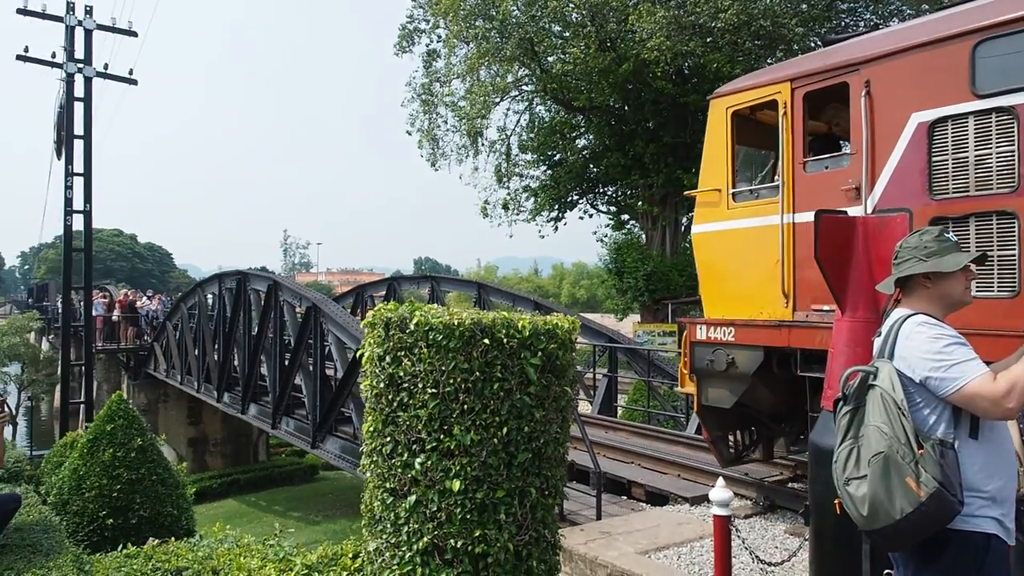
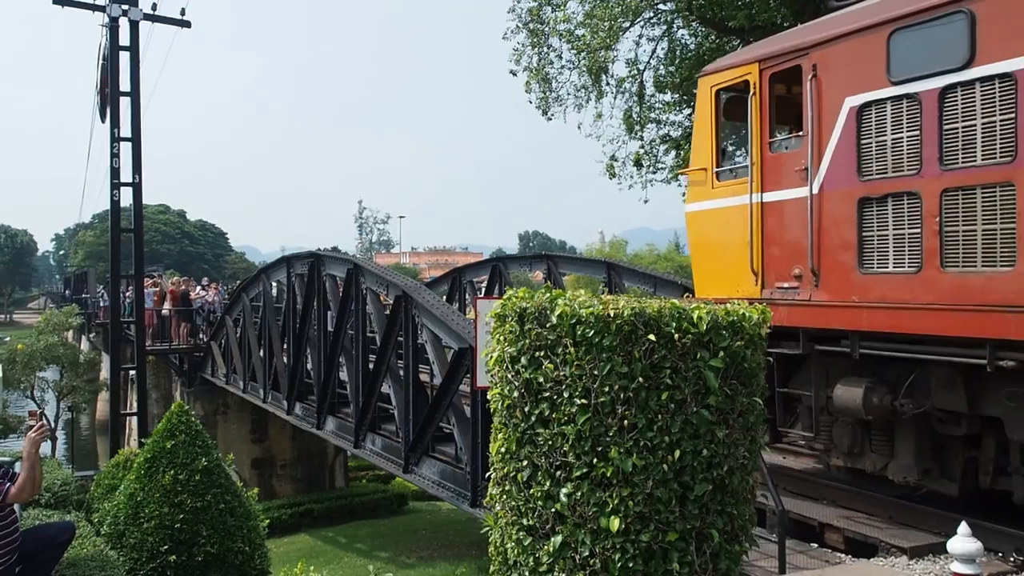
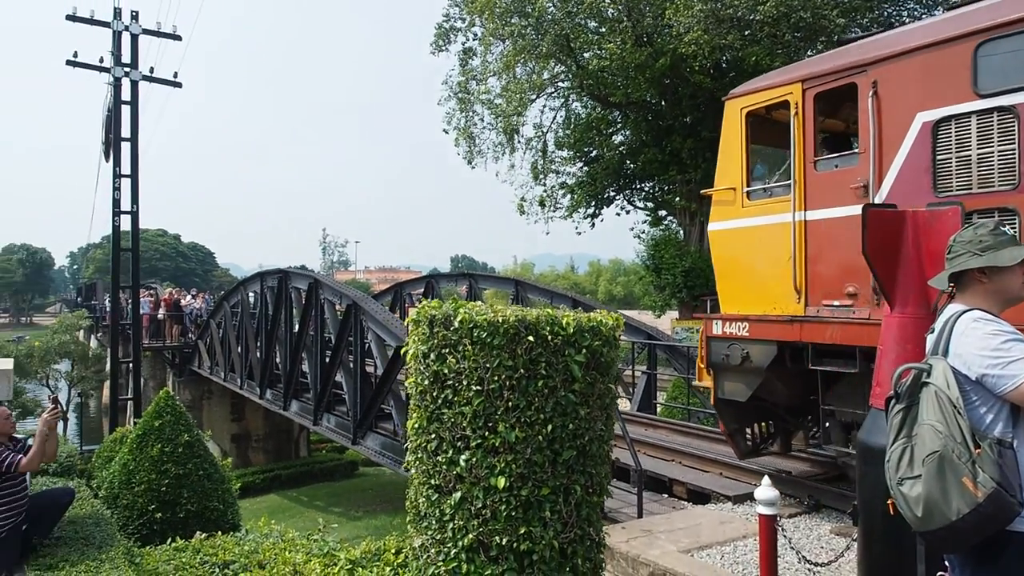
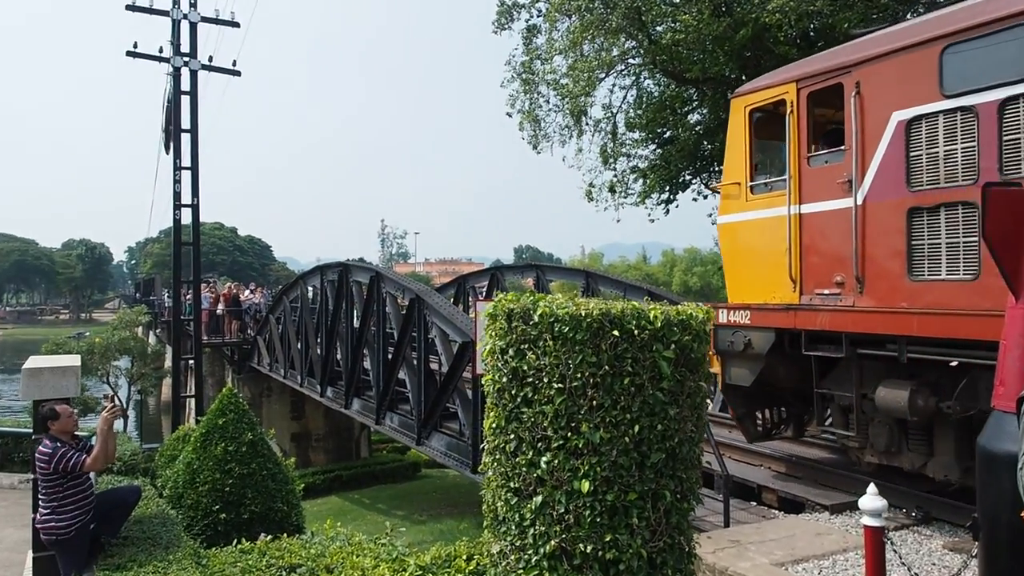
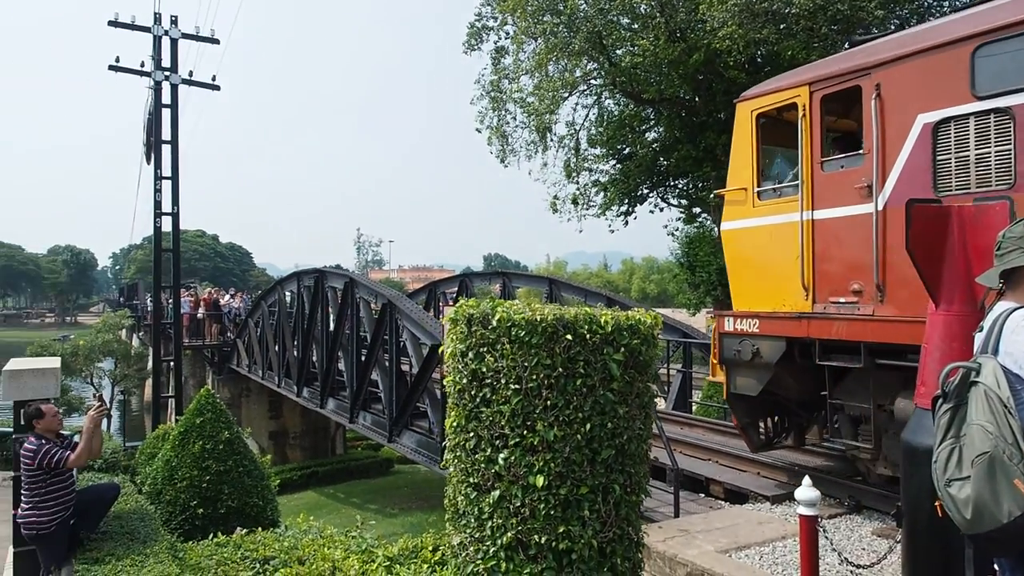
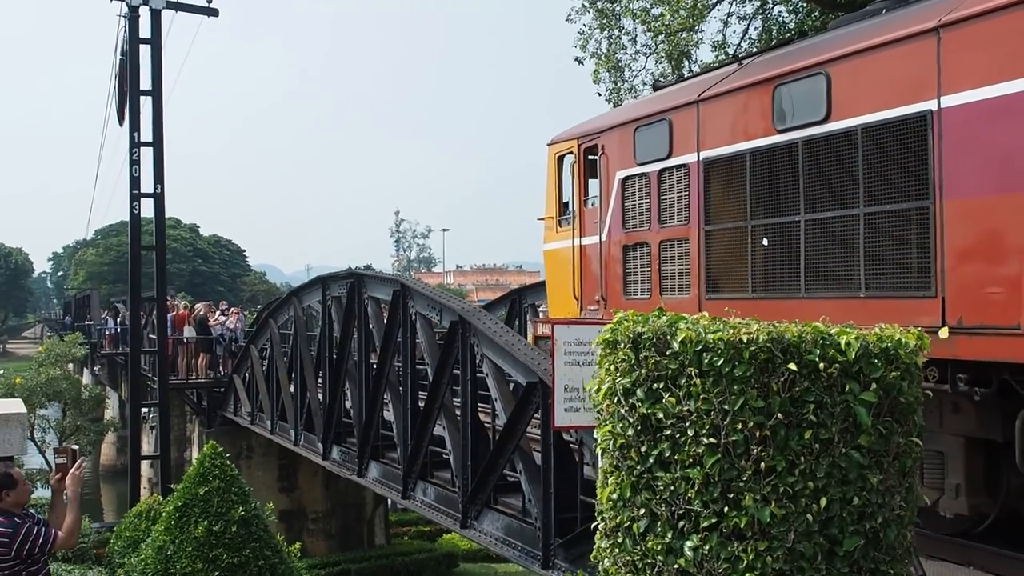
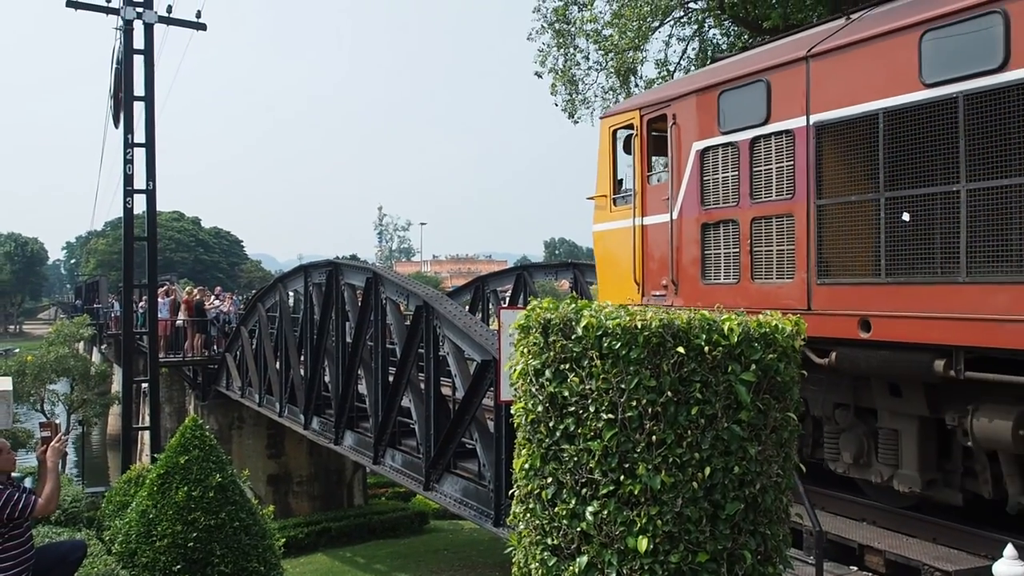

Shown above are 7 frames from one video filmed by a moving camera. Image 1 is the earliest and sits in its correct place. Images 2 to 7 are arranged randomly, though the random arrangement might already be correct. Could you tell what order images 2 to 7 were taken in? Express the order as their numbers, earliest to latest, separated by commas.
3, 5, 4, 2, 7, 6
